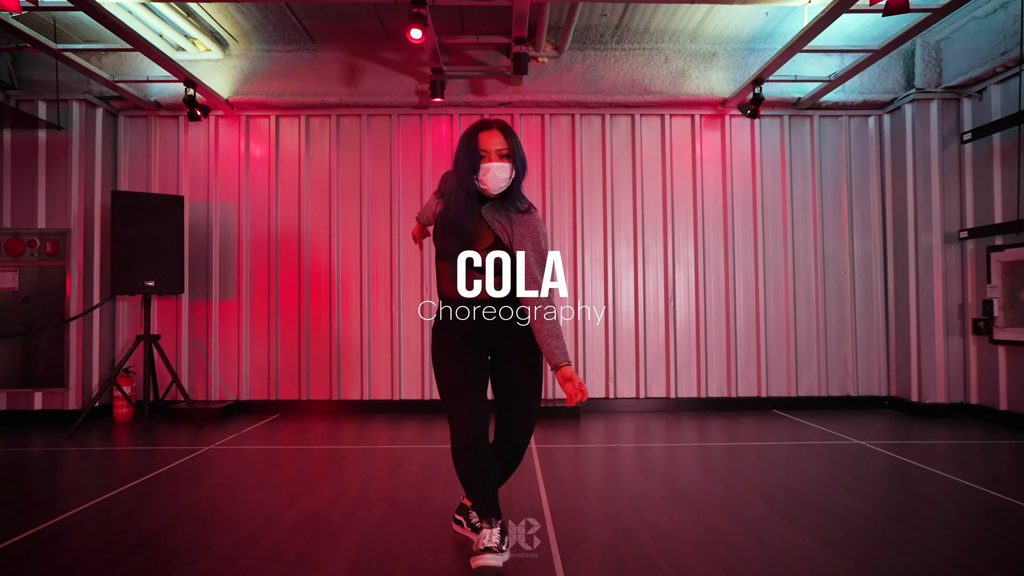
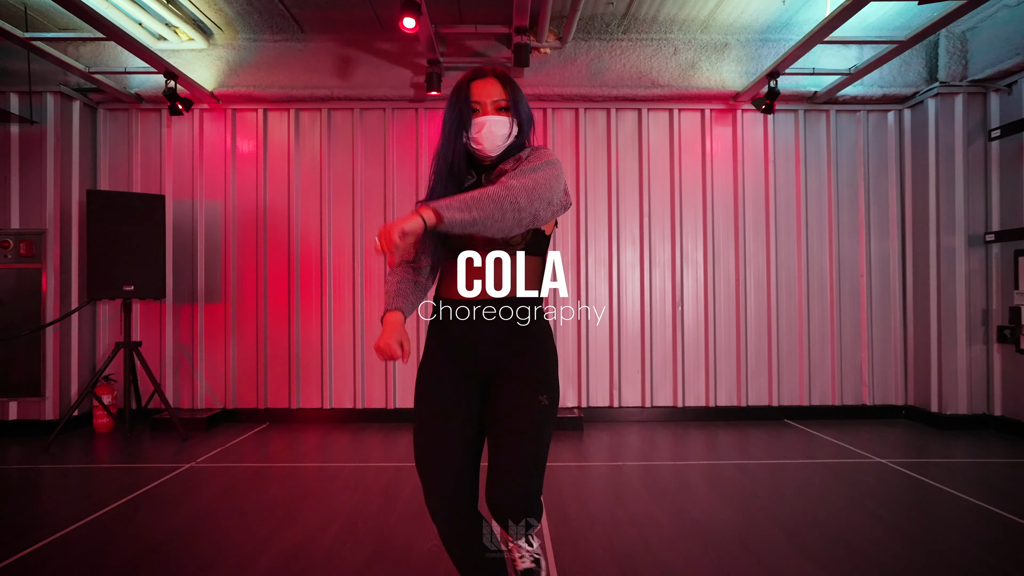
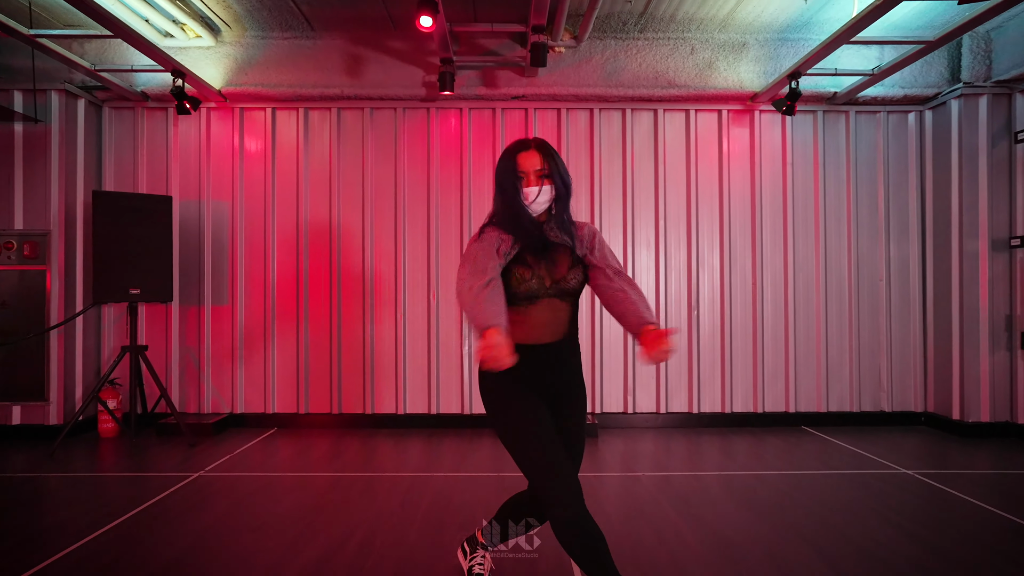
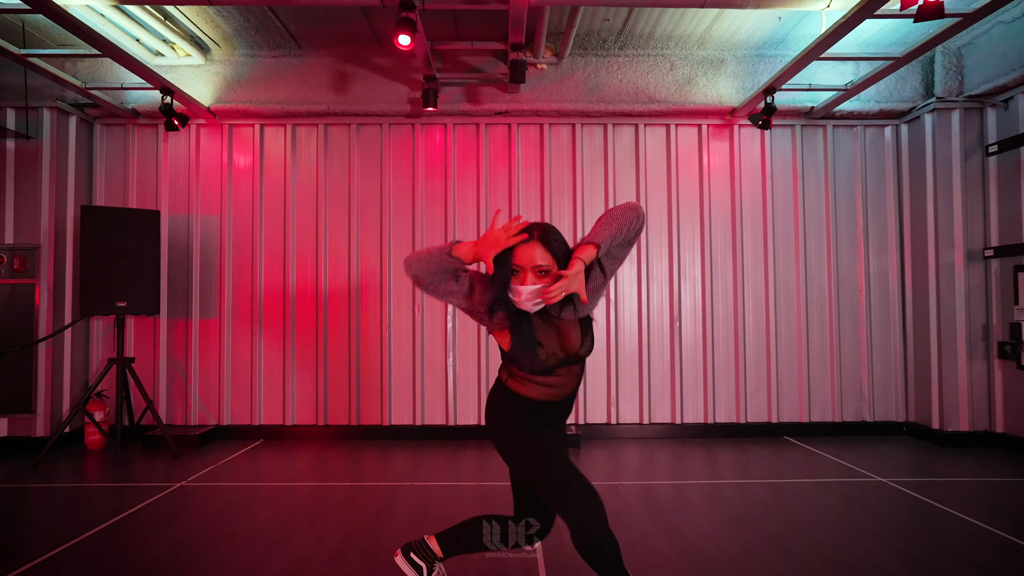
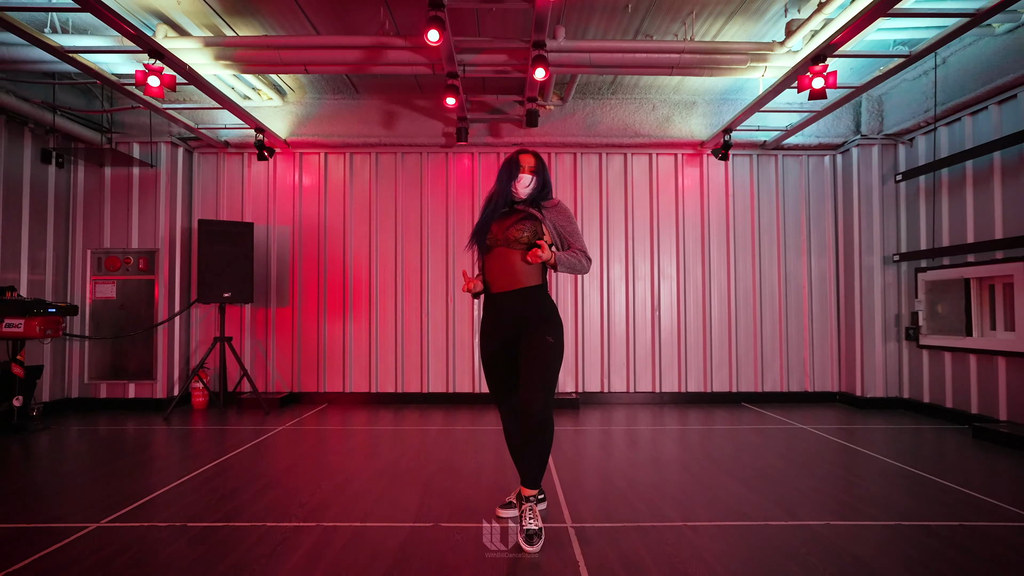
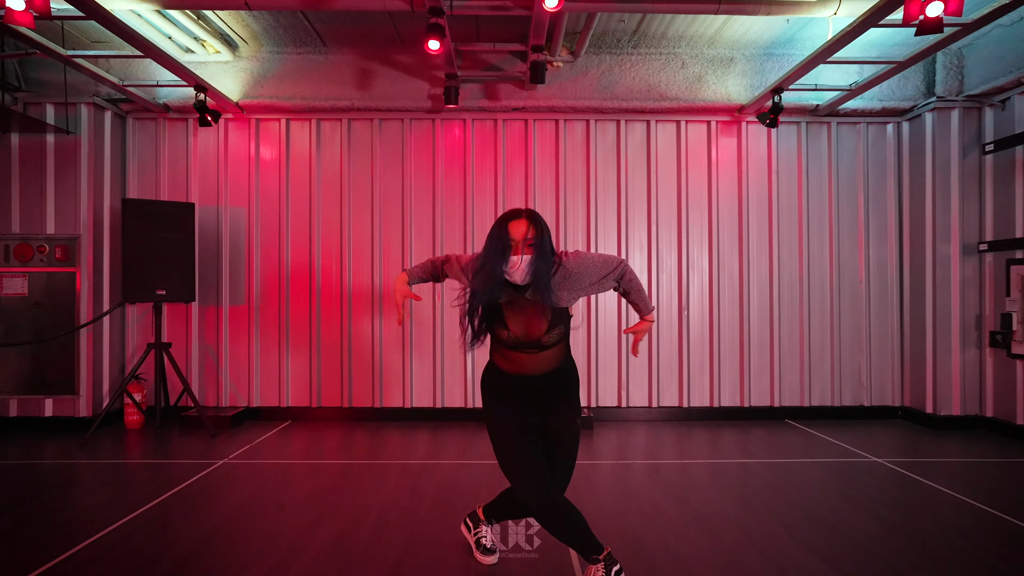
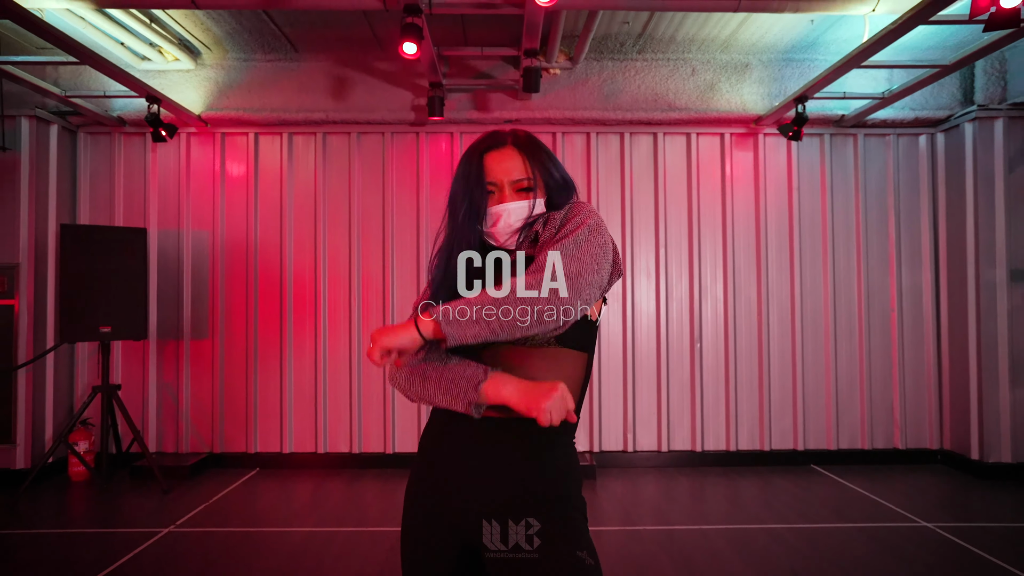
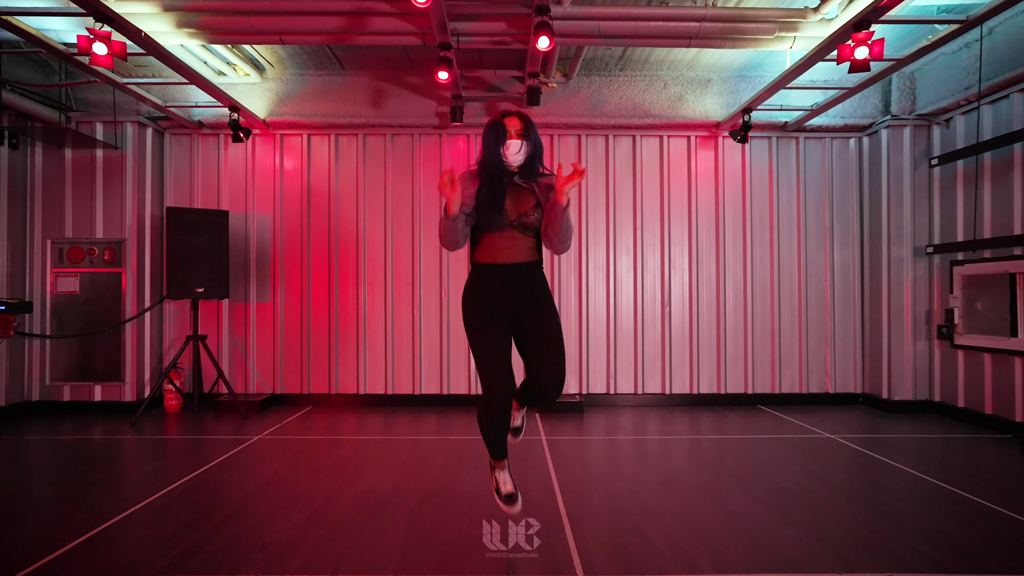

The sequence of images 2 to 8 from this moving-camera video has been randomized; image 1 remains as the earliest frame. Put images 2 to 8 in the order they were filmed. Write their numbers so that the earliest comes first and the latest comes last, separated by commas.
2, 7, 5, 8, 6, 3, 4
